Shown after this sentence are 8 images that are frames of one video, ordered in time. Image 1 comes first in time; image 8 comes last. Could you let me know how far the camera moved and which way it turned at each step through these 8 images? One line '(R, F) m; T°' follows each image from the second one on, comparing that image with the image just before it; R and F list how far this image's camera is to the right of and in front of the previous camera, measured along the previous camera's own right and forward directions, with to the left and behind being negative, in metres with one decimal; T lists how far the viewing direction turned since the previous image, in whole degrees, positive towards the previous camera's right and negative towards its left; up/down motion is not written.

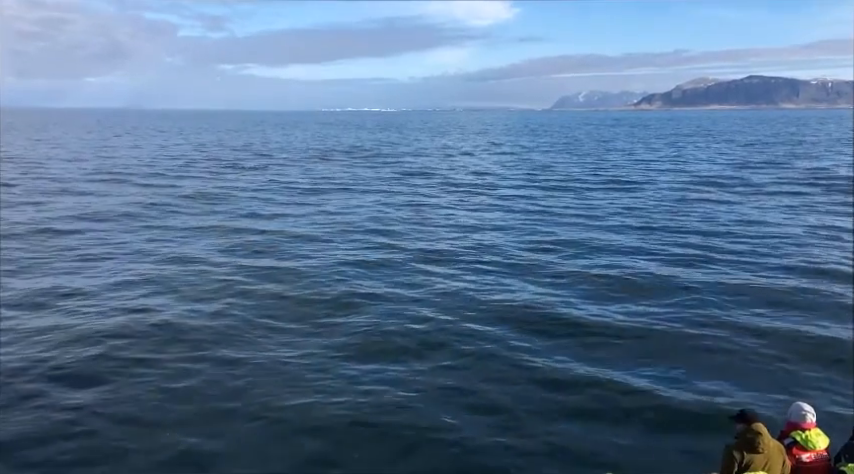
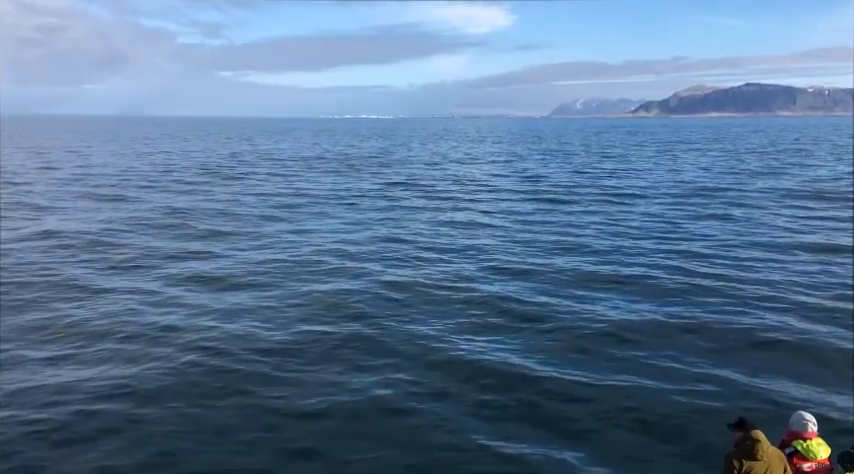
(+0.1, +0.3) m; 0°
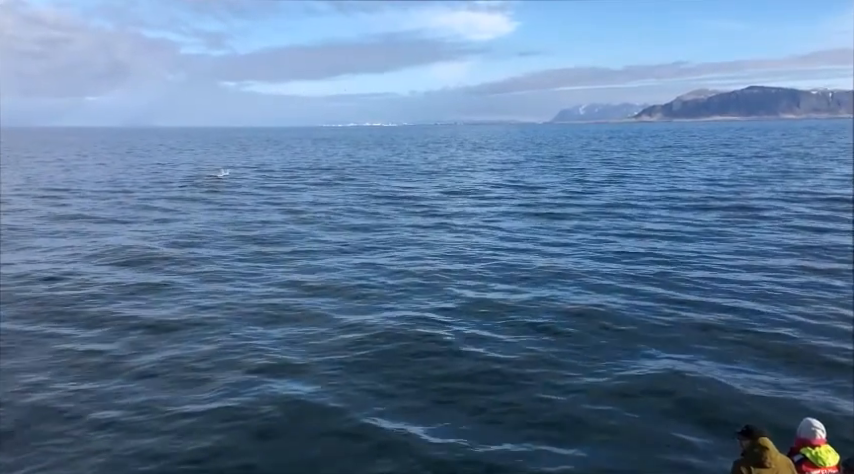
(+0.1, +0.3) m; 0°
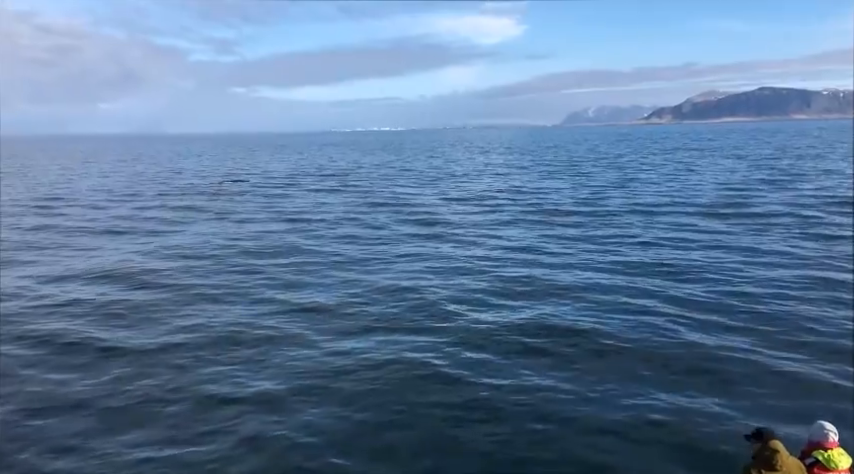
(-0.4, -0.8) m; -1°
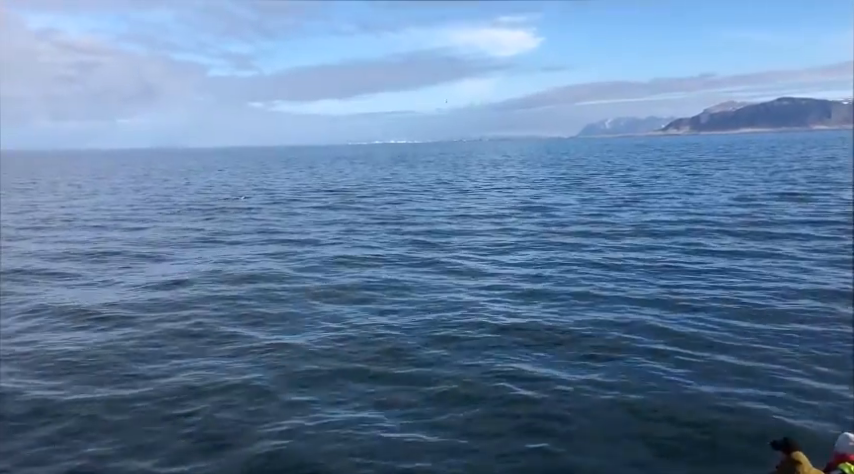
(+0.2, +0.5) m; -1°
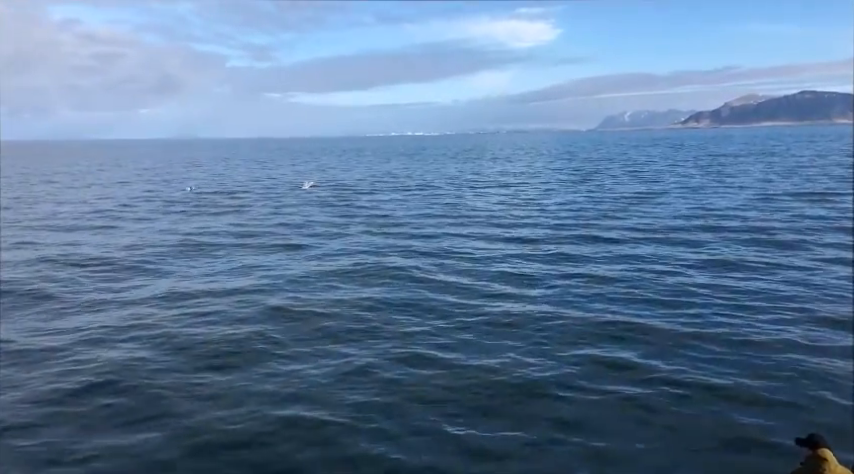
(0.0, +0.3) m; -1°
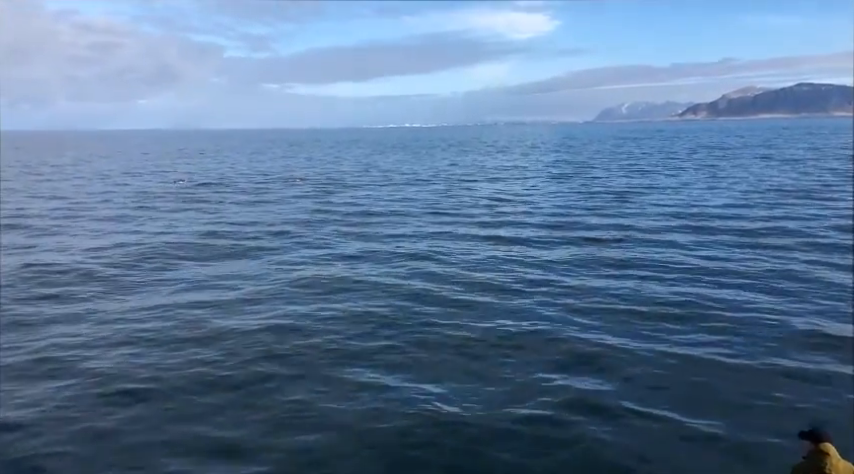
(-0.1, 0.0) m; 0°
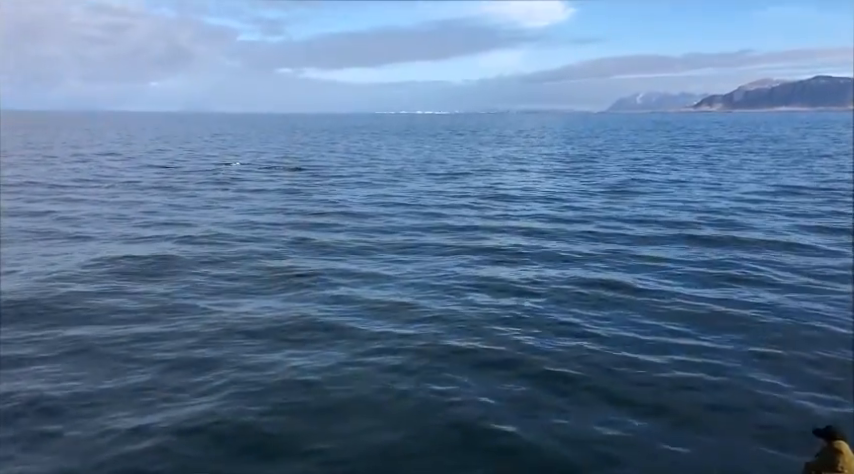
(+0.4, +0.4) m; -1°
